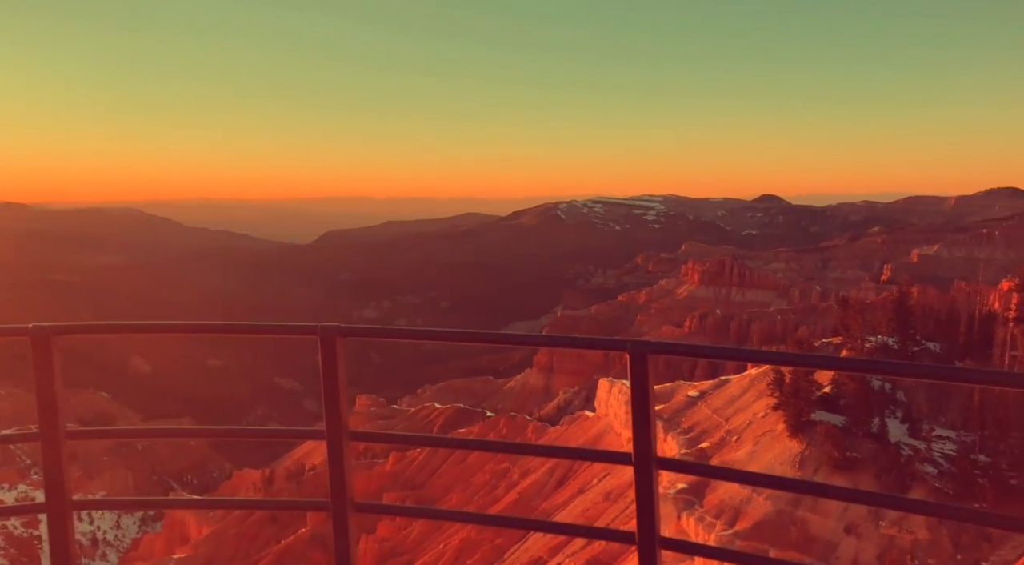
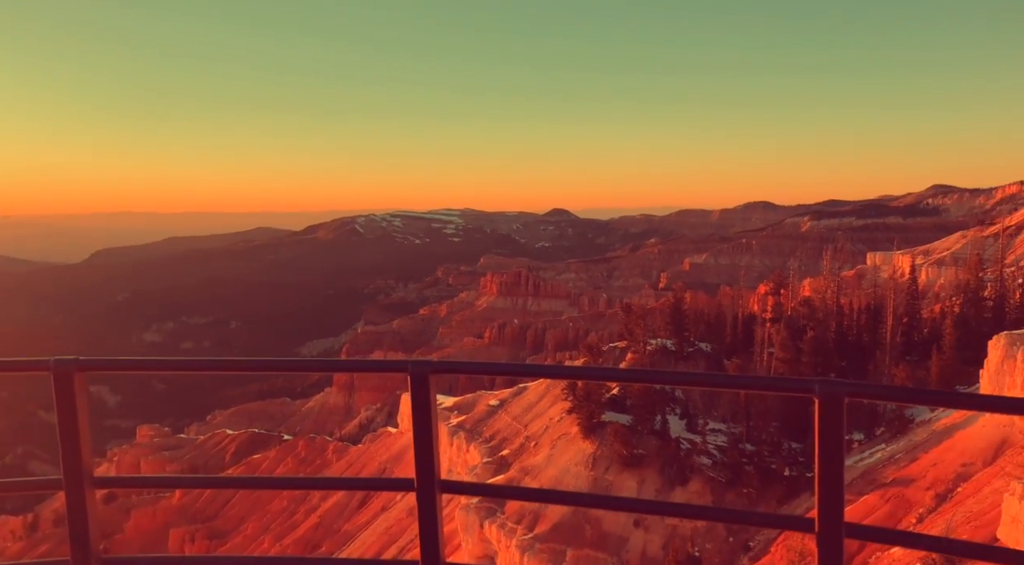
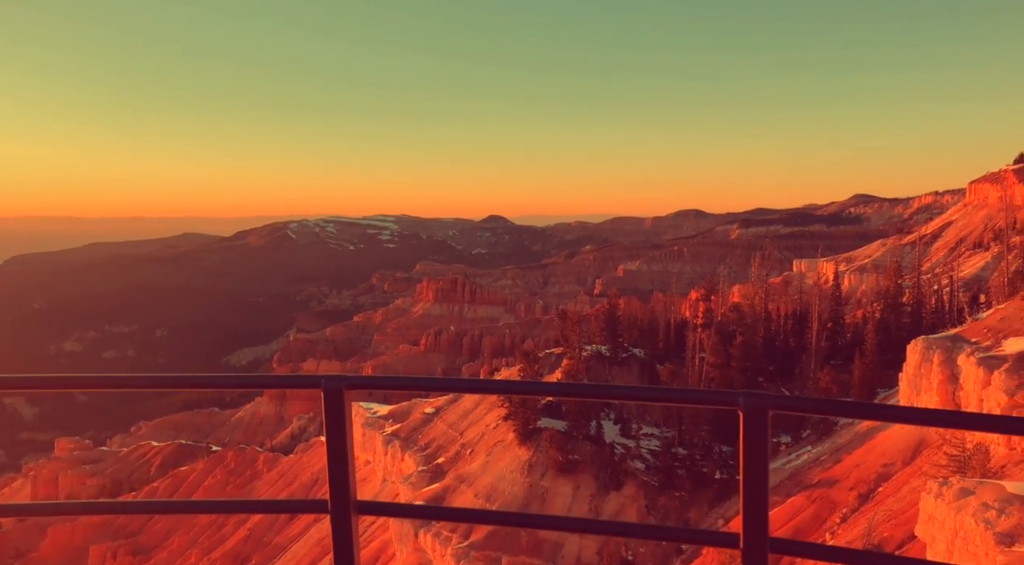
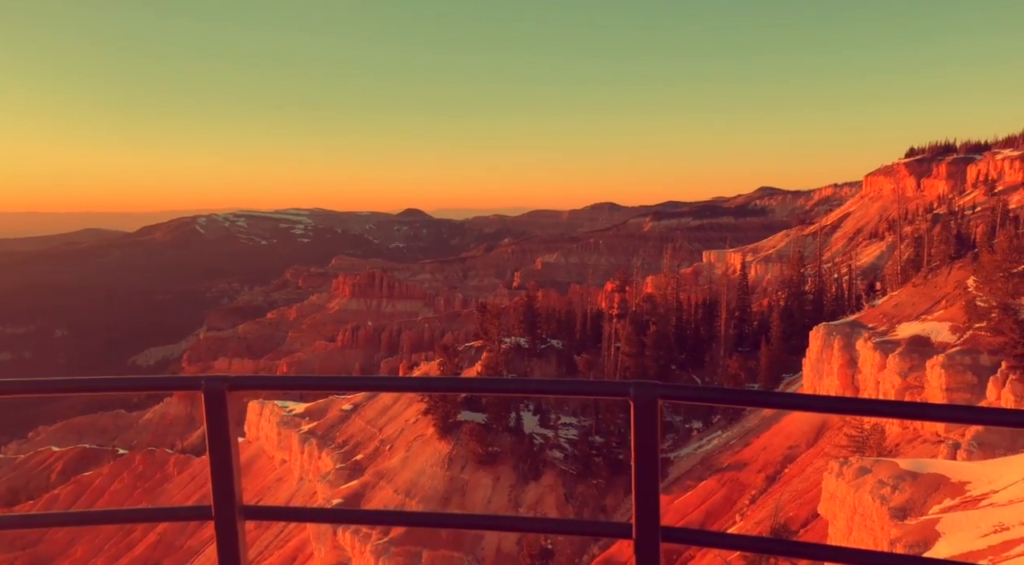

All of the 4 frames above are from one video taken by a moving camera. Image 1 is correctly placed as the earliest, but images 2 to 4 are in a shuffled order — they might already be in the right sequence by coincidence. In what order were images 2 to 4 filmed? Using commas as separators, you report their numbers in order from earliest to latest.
2, 3, 4
